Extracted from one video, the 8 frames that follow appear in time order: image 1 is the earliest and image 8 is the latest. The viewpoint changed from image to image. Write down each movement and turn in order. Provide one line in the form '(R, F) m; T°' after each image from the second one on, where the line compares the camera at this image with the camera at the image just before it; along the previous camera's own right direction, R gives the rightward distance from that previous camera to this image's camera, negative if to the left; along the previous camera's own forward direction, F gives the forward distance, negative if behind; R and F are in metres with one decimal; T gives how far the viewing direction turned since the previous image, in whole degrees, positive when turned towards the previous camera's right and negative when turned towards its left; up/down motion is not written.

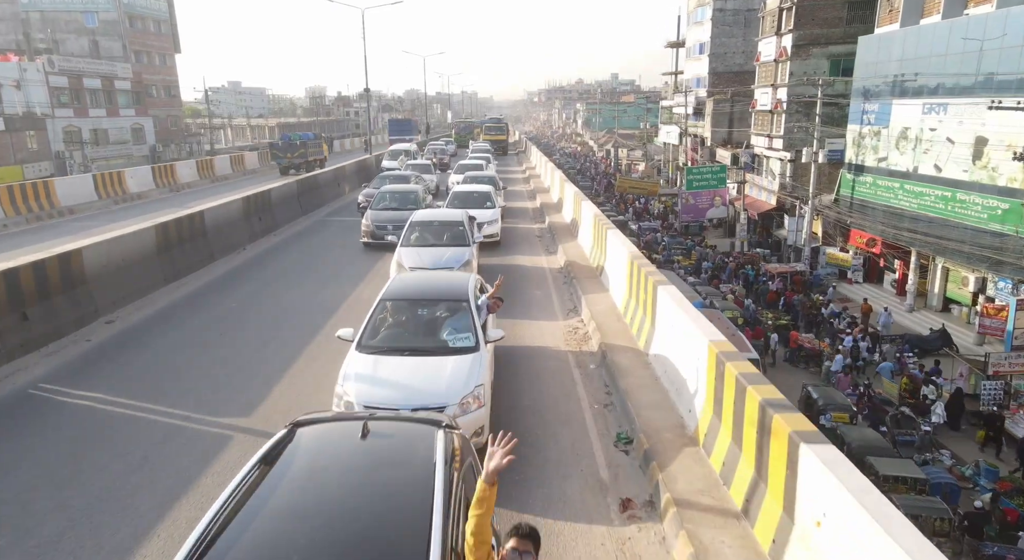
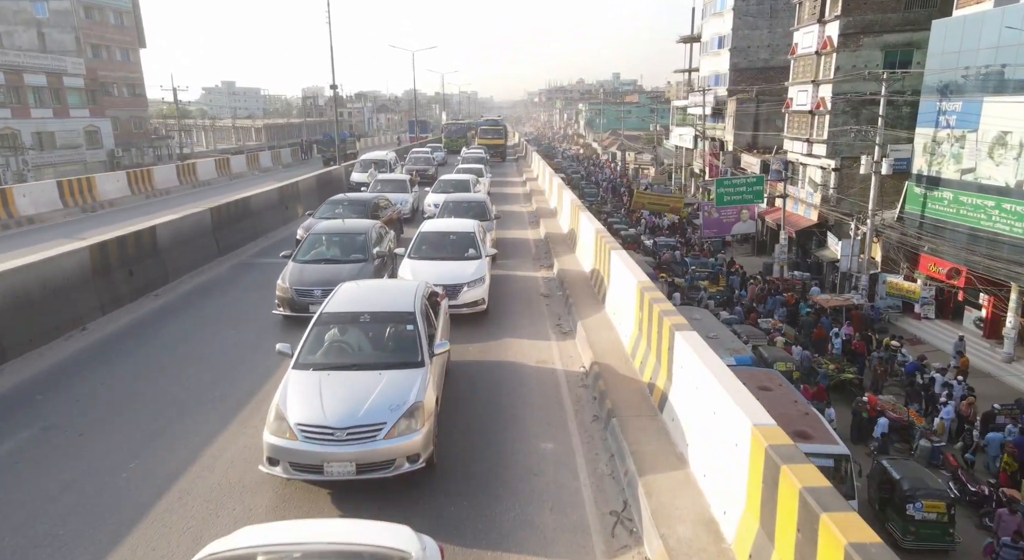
(+0.1, +4.4) m; 0°
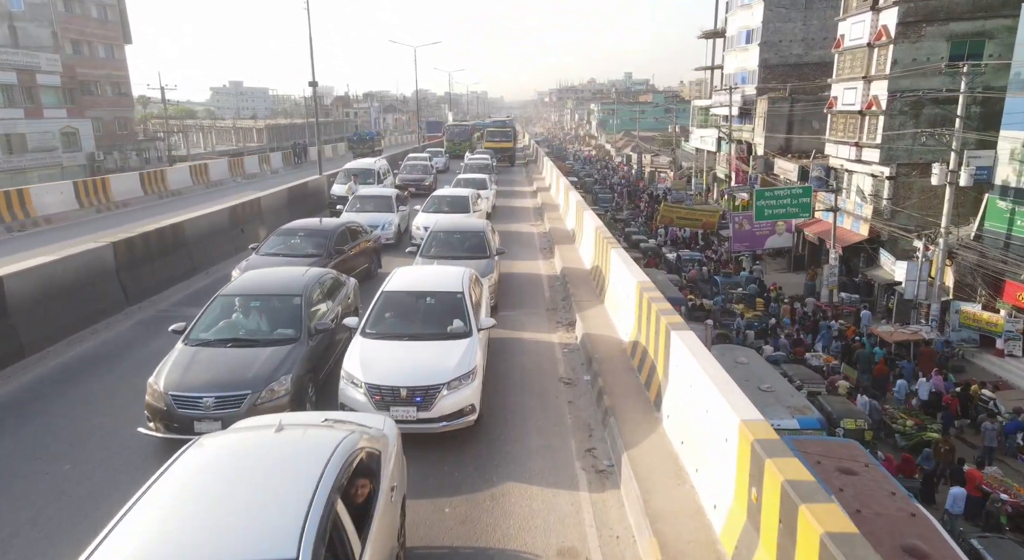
(0.0, +3.0) m; -1°
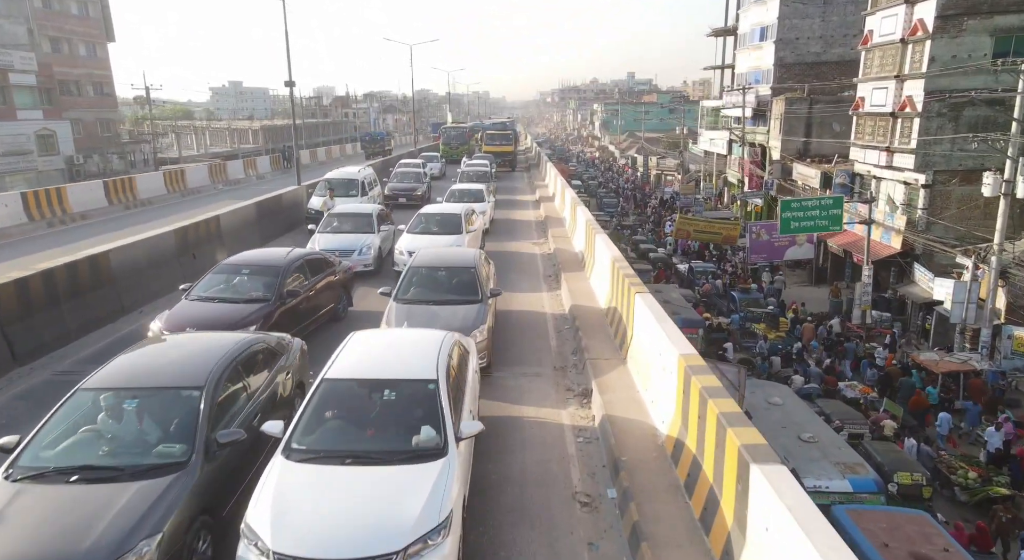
(0.0, +1.9) m; 0°
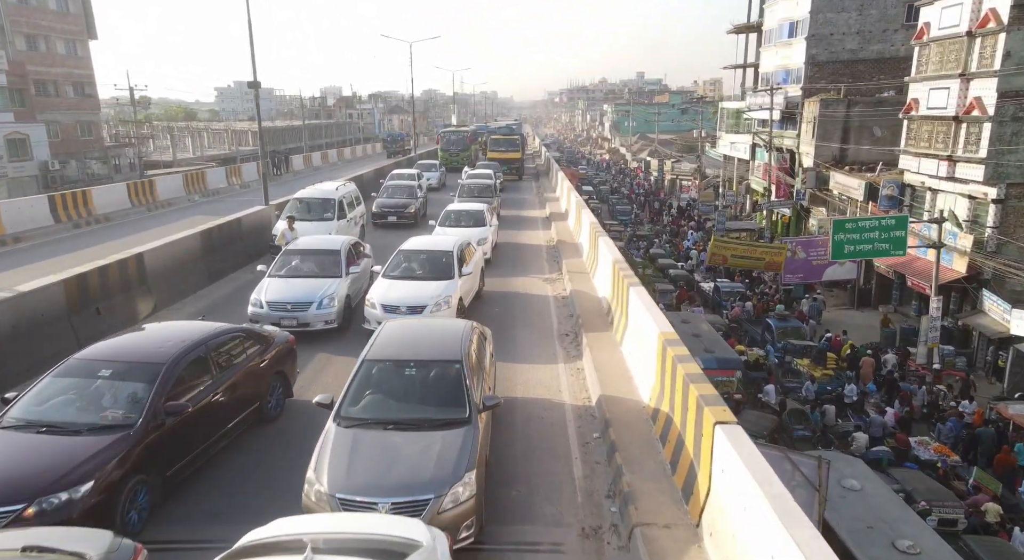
(0.0, +2.7) m; -1°
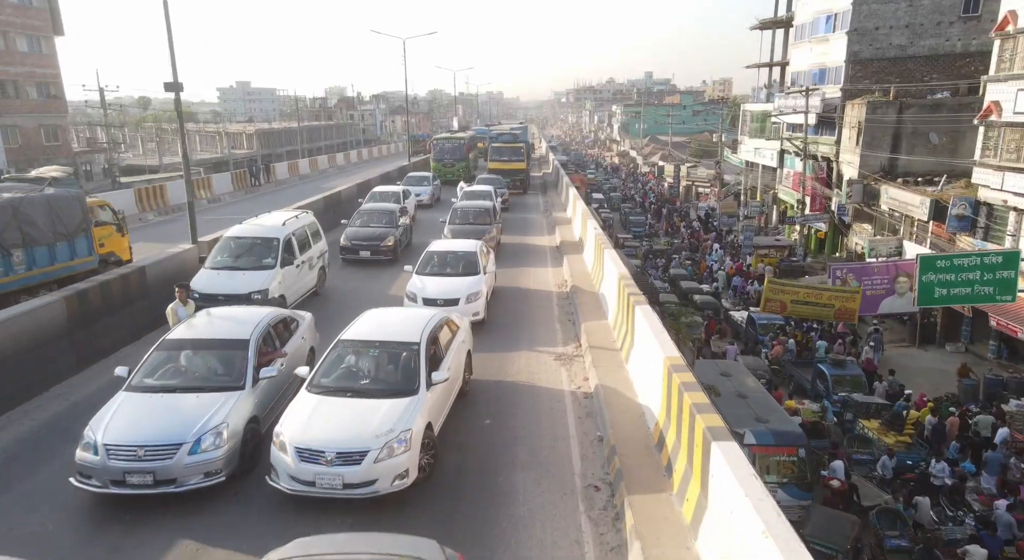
(+0.1, +3.3) m; 0°
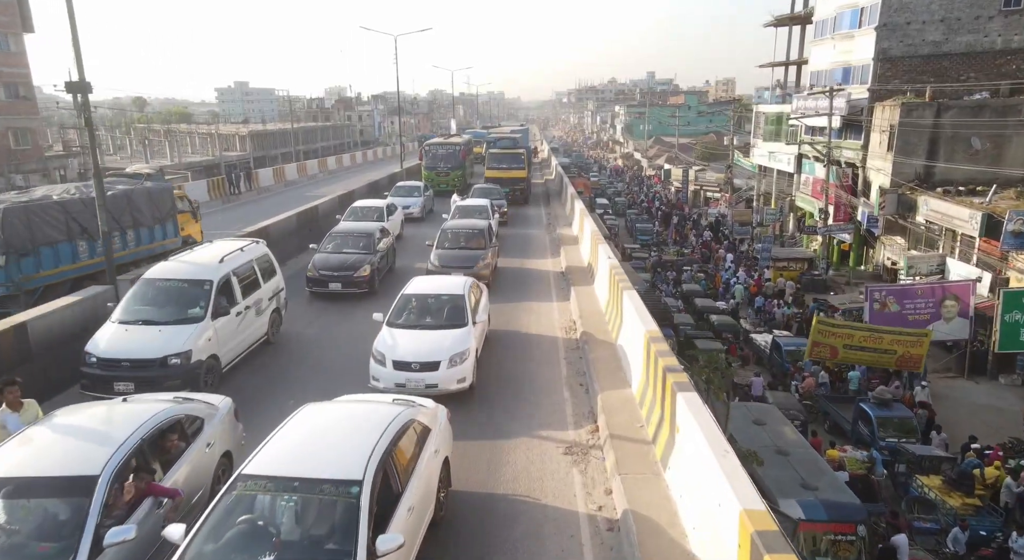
(+0.1, +2.2) m; 0°
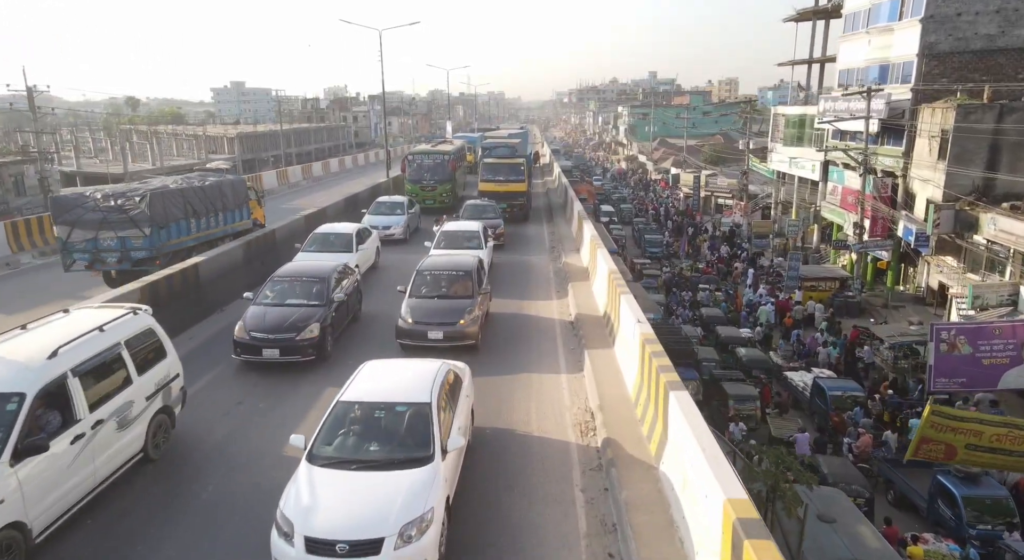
(+0.1, +3.0) m; 0°
